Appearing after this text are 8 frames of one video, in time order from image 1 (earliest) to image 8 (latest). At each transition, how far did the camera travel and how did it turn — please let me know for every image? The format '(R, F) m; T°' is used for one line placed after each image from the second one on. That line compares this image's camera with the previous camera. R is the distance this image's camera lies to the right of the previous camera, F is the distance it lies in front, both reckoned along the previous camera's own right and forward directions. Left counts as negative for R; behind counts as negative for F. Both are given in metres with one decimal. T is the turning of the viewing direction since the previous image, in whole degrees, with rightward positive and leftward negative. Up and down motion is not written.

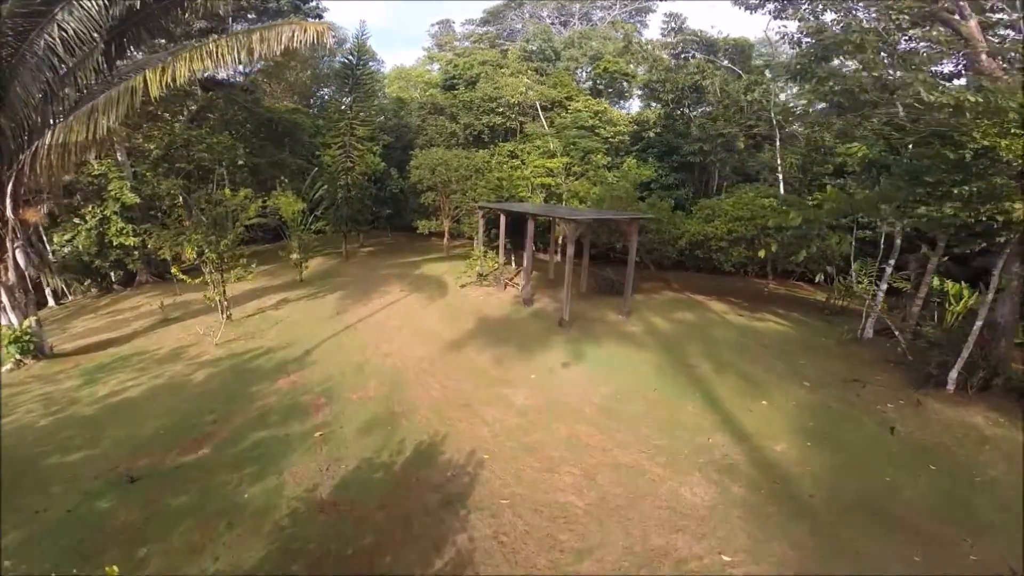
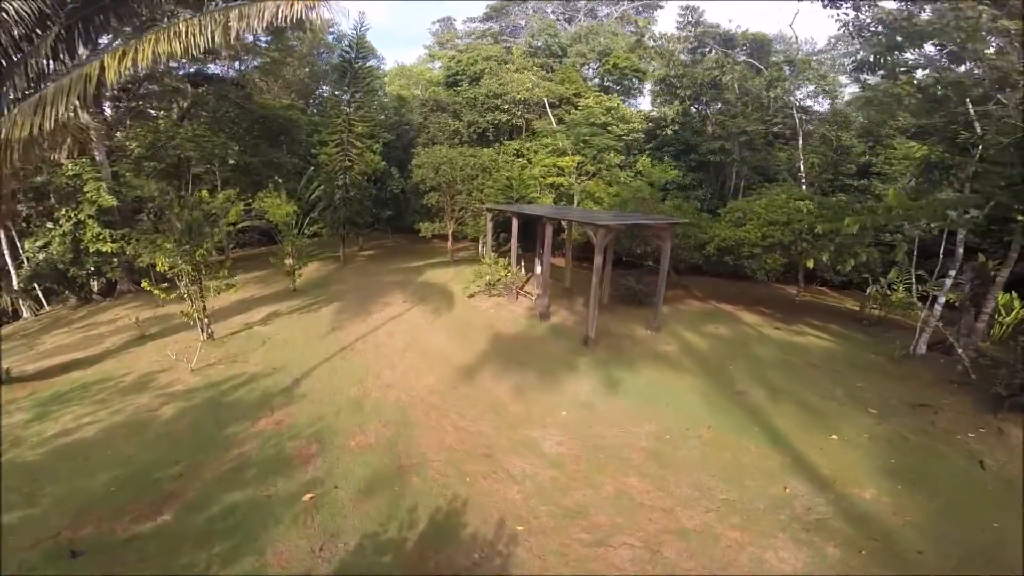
(-0.4, +1.2) m; 0°
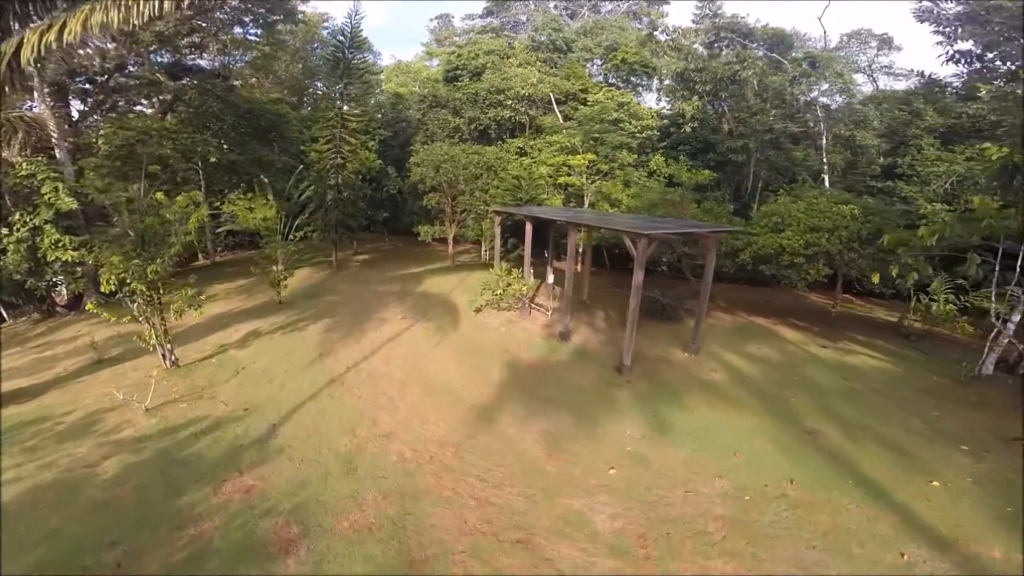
(-0.5, +1.3) m; +1°
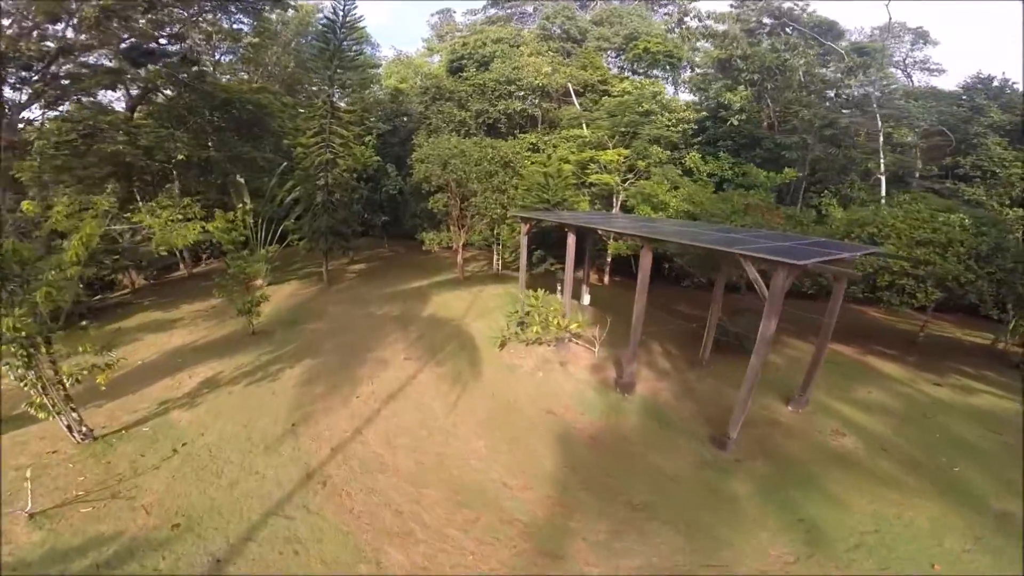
(-0.8, +2.2) m; 0°
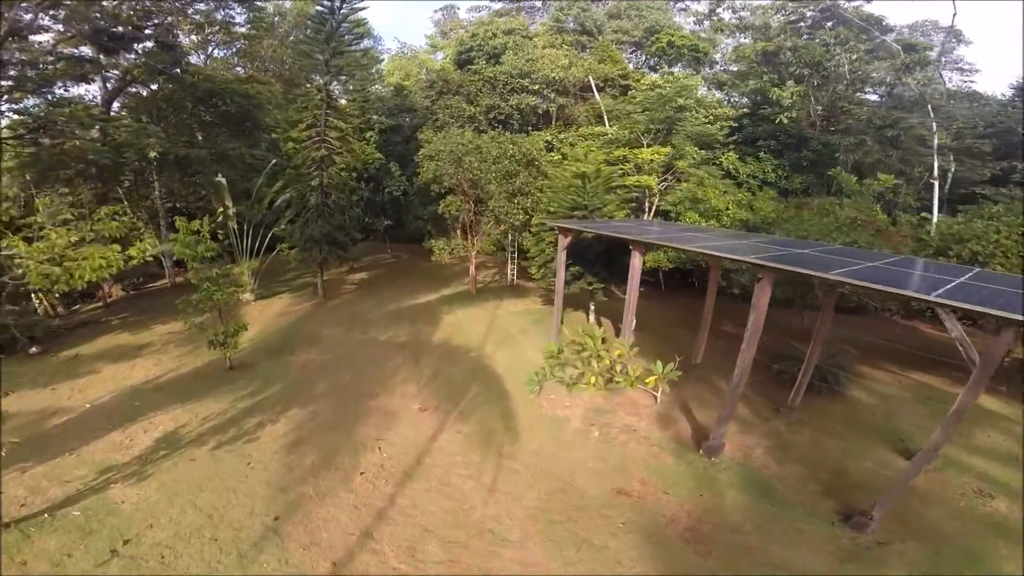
(-0.6, +1.5) m; 0°
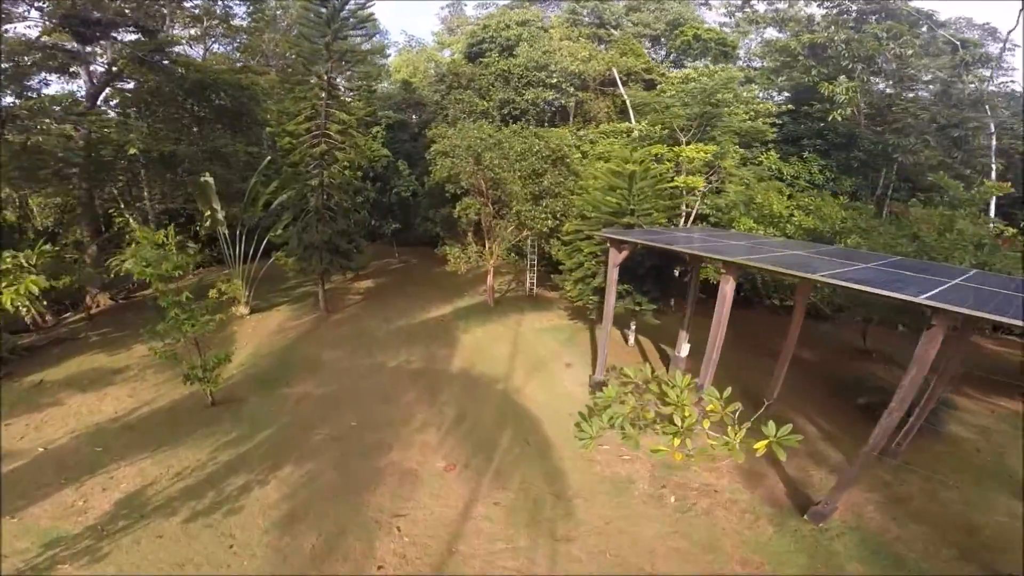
(-0.5, +1.2) m; 0°
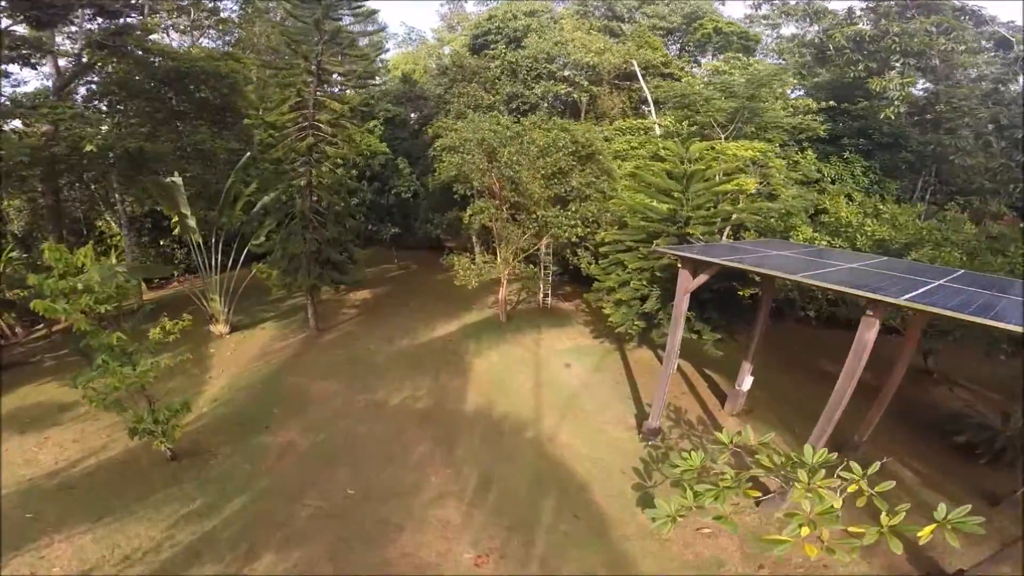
(-0.4, +1.2) m; +1°
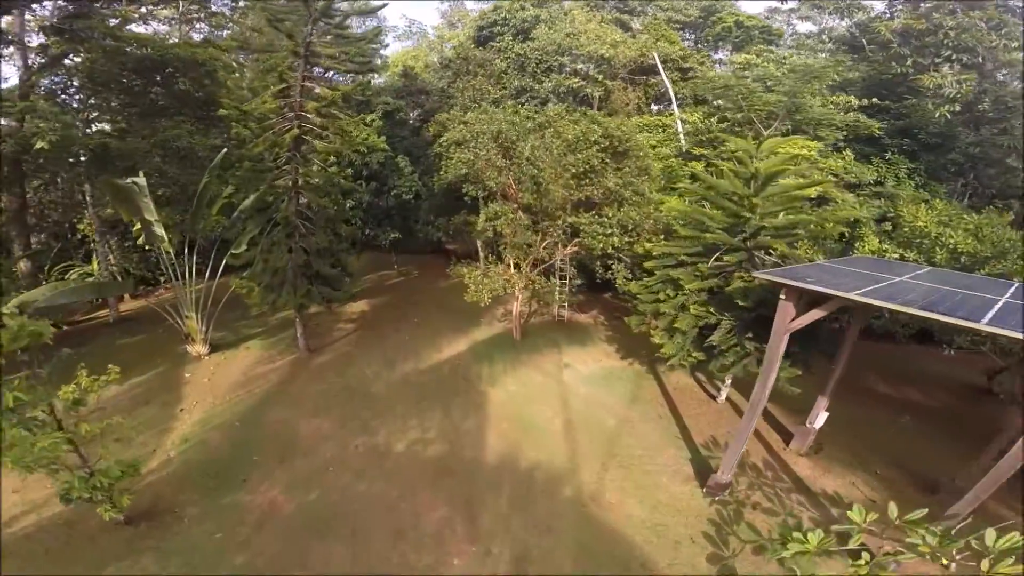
(-0.4, +1.0) m; 0°
